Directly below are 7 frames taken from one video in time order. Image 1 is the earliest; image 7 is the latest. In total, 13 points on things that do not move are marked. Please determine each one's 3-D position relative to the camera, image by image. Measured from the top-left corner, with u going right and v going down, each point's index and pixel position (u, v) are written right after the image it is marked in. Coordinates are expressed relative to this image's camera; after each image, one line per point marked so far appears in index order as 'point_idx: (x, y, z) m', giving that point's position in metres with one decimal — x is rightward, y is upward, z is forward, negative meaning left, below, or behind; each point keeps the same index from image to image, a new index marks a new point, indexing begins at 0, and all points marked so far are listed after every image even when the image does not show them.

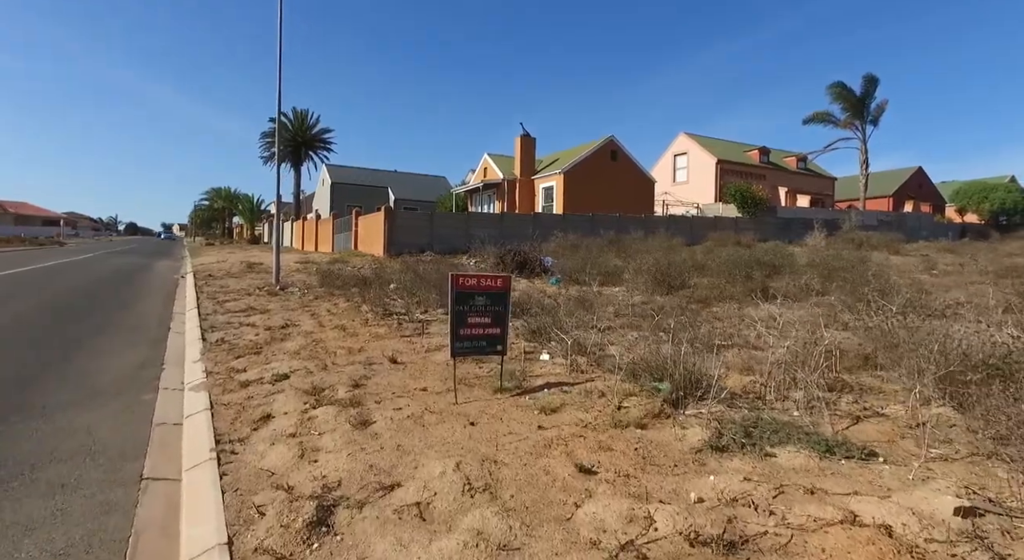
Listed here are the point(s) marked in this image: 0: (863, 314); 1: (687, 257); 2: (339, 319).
0: (+4.4, -0.5, +6.9) m
1: (+5.2, +0.7, +16.7) m
2: (-2.9, -0.6, +9.3) m
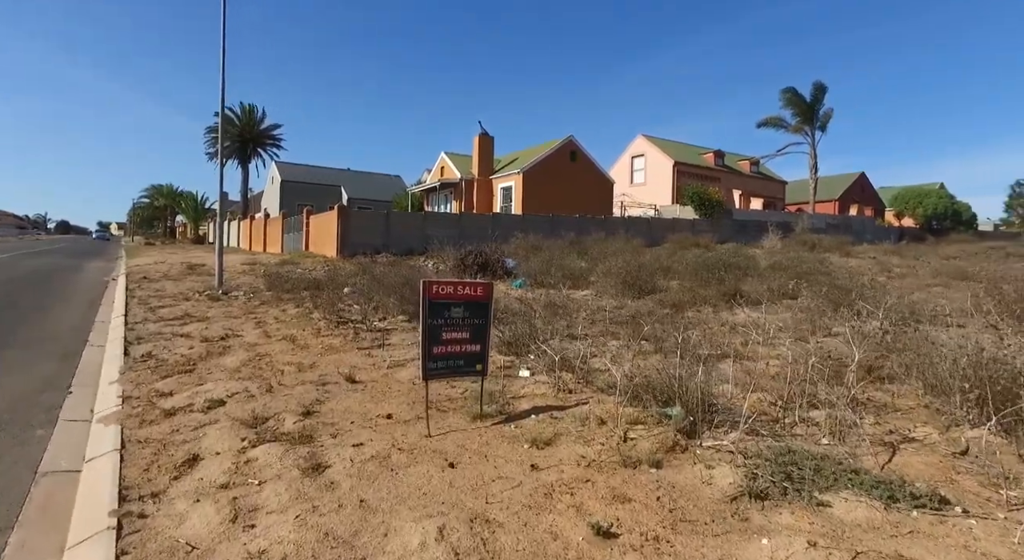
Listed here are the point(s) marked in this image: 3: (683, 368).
0: (+4.0, -0.5, +6.7) m
1: (+4.1, +0.7, +16.5) m
2: (-3.4, -0.7, +8.4) m
3: (+1.3, -0.7, +4.1) m
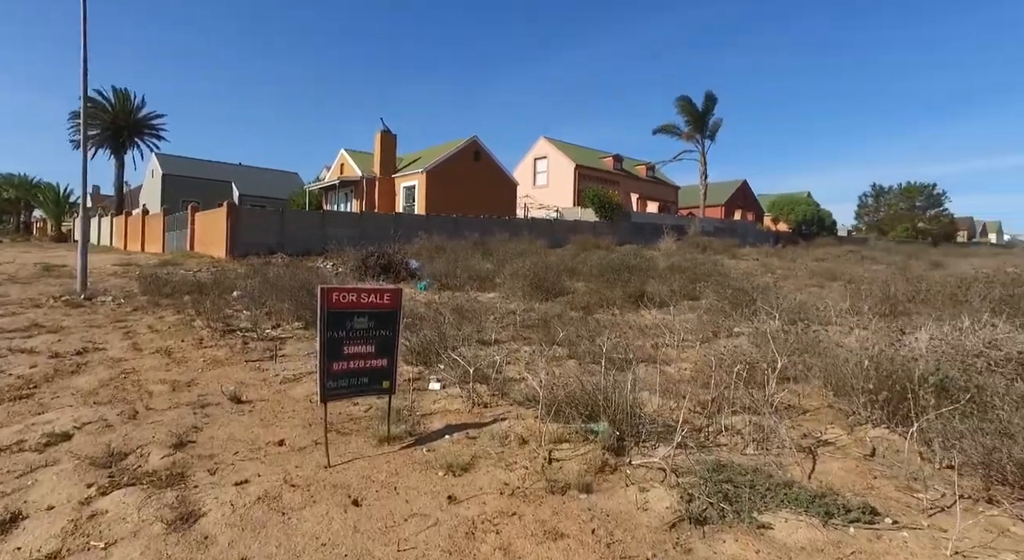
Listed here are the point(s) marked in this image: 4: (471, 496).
0: (+2.9, -0.6, +6.9) m
1: (+1.4, +0.6, +16.6) m
2: (-4.6, -0.8, +7.4) m
3: (+0.6, -0.7, +4.0) m
4: (-0.2, -1.0, +2.6) m
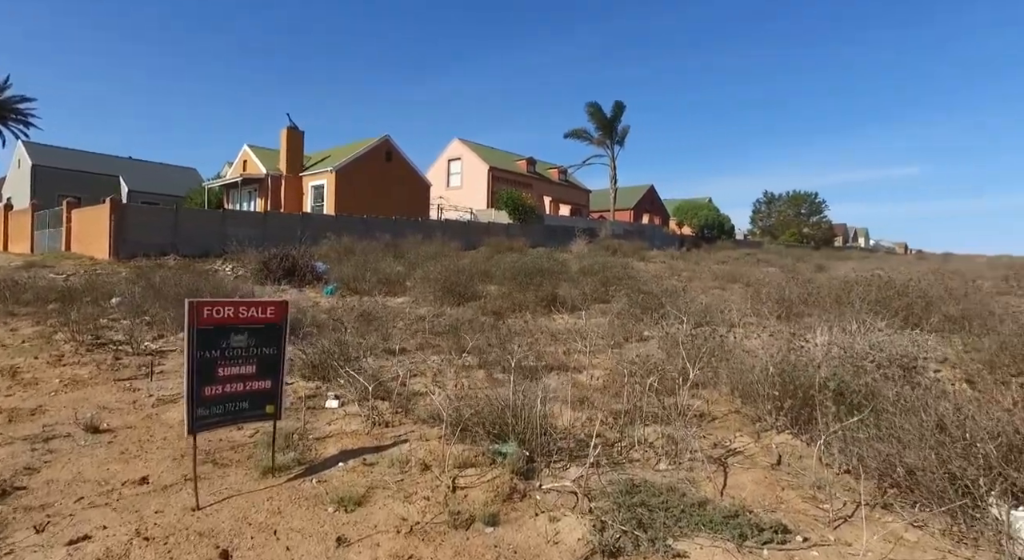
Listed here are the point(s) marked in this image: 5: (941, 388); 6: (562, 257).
0: (+1.8, -0.6, +7.1) m
1: (-1.2, +0.5, +16.4) m
2: (-5.7, -0.9, +6.4) m
3: (0.0, -0.7, +3.8) m
4: (-0.6, -1.1, +2.3) m
5: (+2.6, -0.7, +3.3) m
6: (+1.7, +0.8, +18.6) m
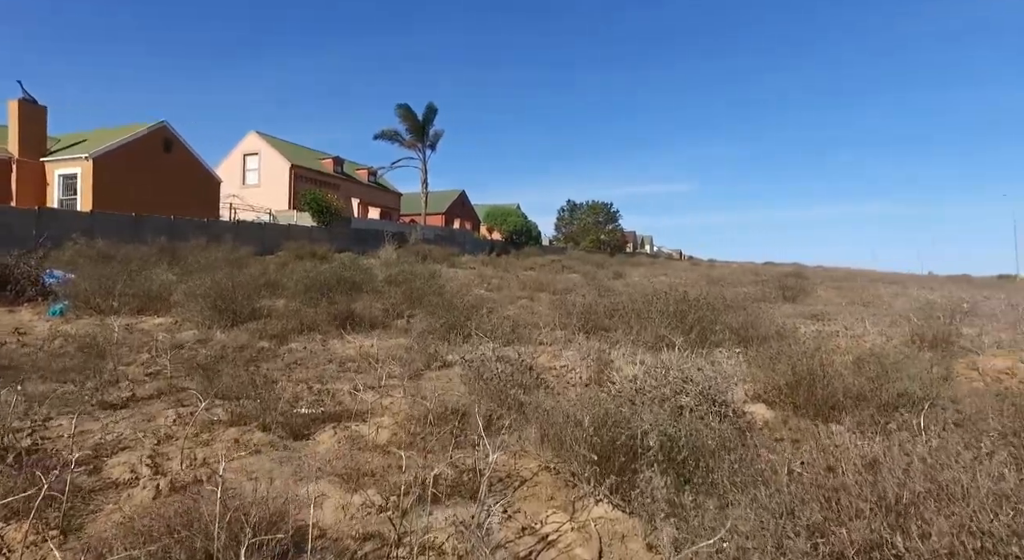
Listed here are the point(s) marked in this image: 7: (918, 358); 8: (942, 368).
0: (-0.6, -0.8, +6.3) m
1: (-6.5, +0.2, +14.2) m
2: (-7.5, -1.1, +3.2) m
3: (-1.2, -0.9, +2.6) m
4: (-1.4, -1.3, +1.0) m
5: (+1.3, -0.9, +3.0) m
6: (-4.5, +0.5, +17.2) m
7: (+3.8, -0.7, +5.3) m
8: (+3.8, -0.8, +5.0) m
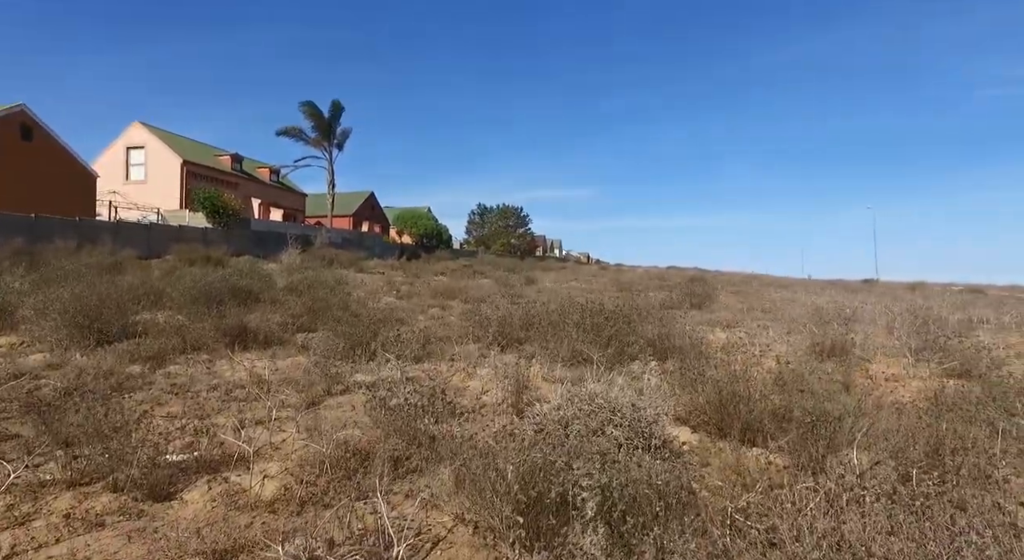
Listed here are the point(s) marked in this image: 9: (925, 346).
0: (-1.5, -1.0, +5.7) m
1: (-8.5, 0.0, +12.6) m
2: (-7.9, -1.3, +1.6) m
3: (-1.6, -1.1, +2.0) m
4: (-1.4, -1.4, +0.4) m
5: (+0.9, -1.0, +2.8) m
6: (-7.1, +0.2, +15.9) m
7: (+3.0, -0.9, +5.4) m
8: (+3.0, -0.9, +5.1) m
9: (+5.2, -0.8, +7.0) m
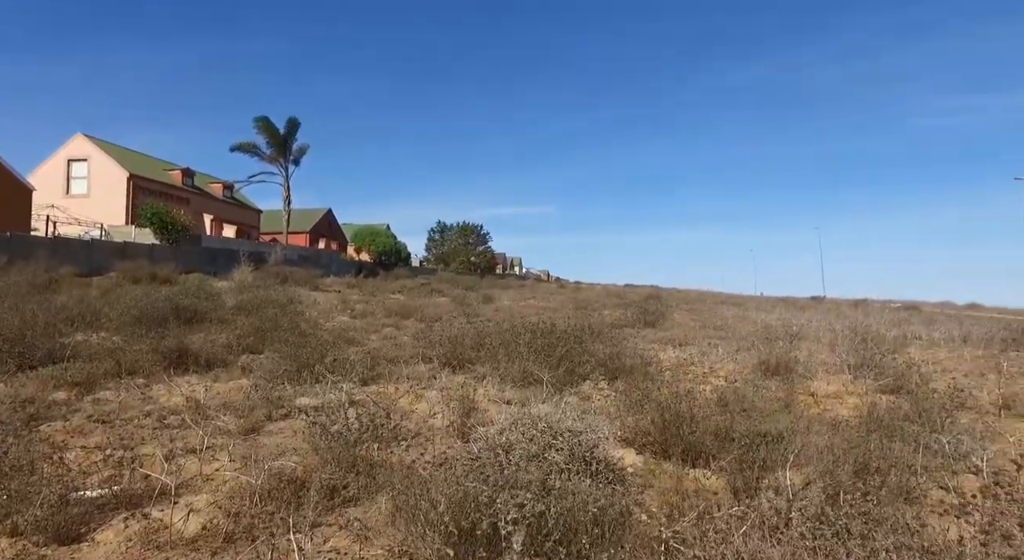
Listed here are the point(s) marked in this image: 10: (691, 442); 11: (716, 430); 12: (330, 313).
0: (-2.0, -1.2, +5.5) m
1: (-9.5, -0.5, +11.9) m
2: (-8.1, -1.4, +1.0) m
3: (-1.8, -1.2, +1.8) m
4: (-1.6, -1.4, +0.2) m
5: (+0.6, -1.1, +2.8) m
6: (-8.3, -0.3, +15.3) m
7: (+2.5, -1.1, +5.5) m
8: (+2.6, -1.1, +5.2) m
9: (+4.6, -1.1, +7.3) m
10: (+1.2, -1.1, +3.7) m
11: (+1.4, -1.0, +3.8) m
12: (-4.3, -0.8, +13.2) m
